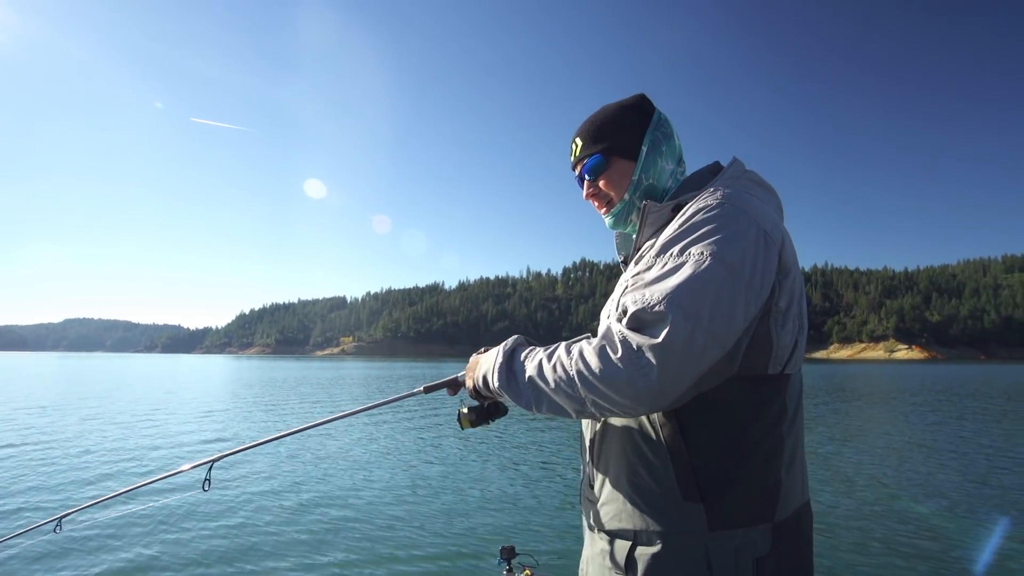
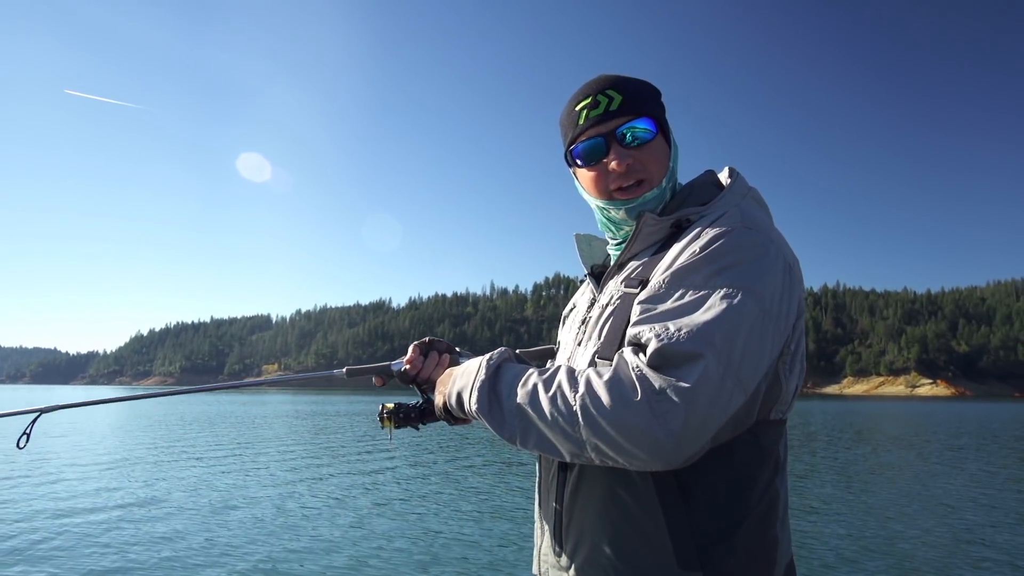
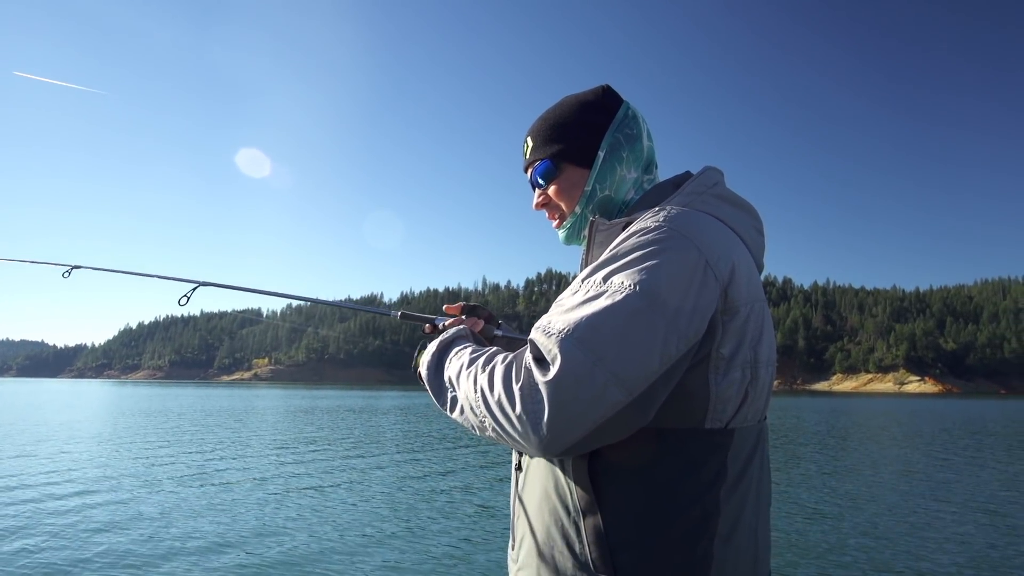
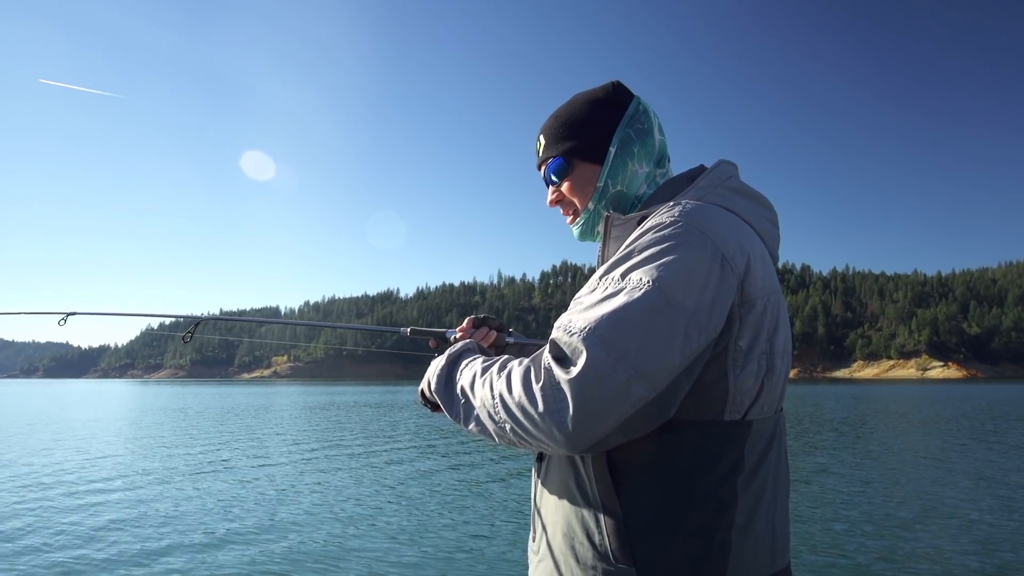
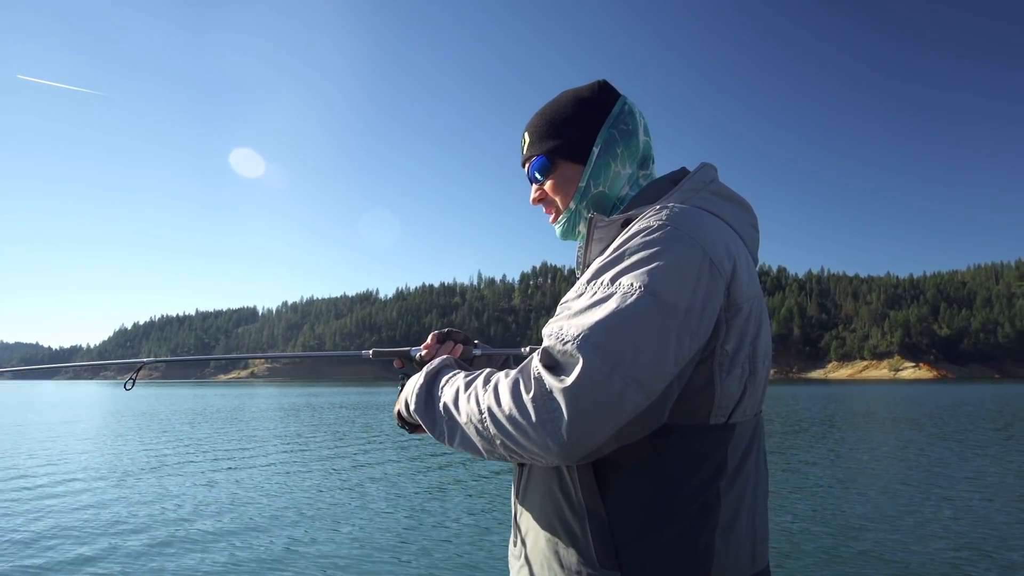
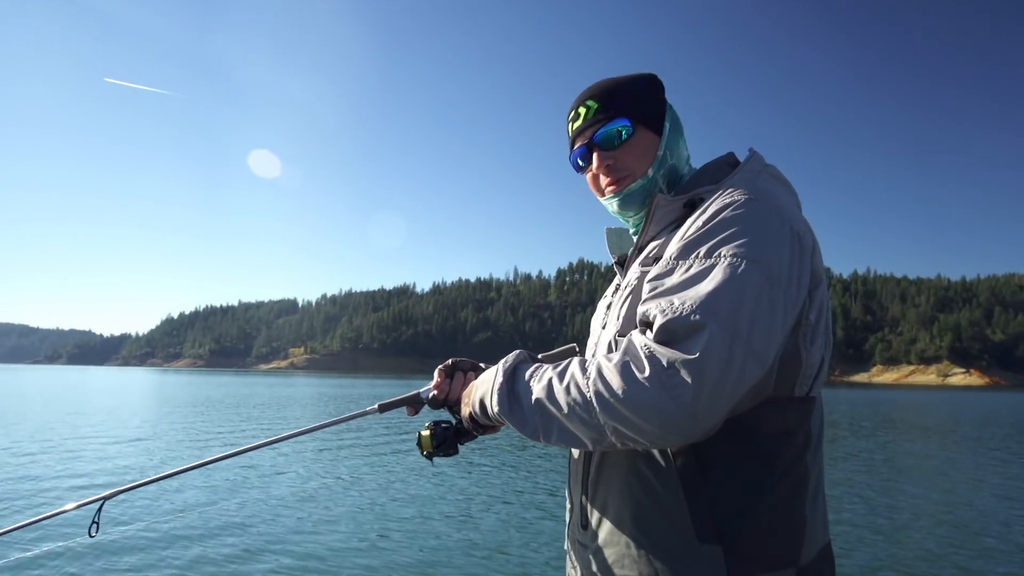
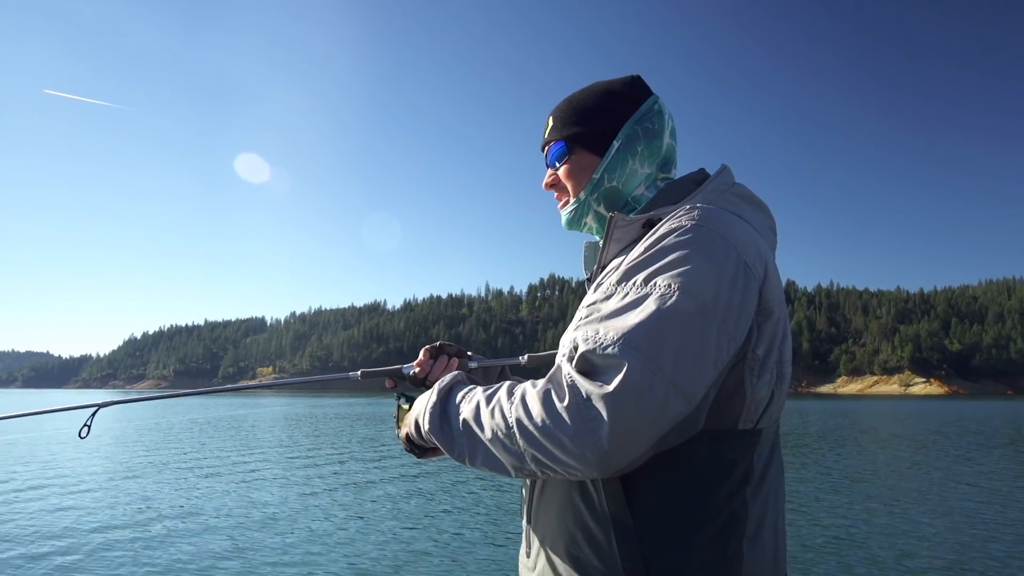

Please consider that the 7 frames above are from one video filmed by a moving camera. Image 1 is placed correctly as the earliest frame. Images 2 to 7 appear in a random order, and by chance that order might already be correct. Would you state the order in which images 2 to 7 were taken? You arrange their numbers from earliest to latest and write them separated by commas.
6, 2, 7, 5, 4, 3
